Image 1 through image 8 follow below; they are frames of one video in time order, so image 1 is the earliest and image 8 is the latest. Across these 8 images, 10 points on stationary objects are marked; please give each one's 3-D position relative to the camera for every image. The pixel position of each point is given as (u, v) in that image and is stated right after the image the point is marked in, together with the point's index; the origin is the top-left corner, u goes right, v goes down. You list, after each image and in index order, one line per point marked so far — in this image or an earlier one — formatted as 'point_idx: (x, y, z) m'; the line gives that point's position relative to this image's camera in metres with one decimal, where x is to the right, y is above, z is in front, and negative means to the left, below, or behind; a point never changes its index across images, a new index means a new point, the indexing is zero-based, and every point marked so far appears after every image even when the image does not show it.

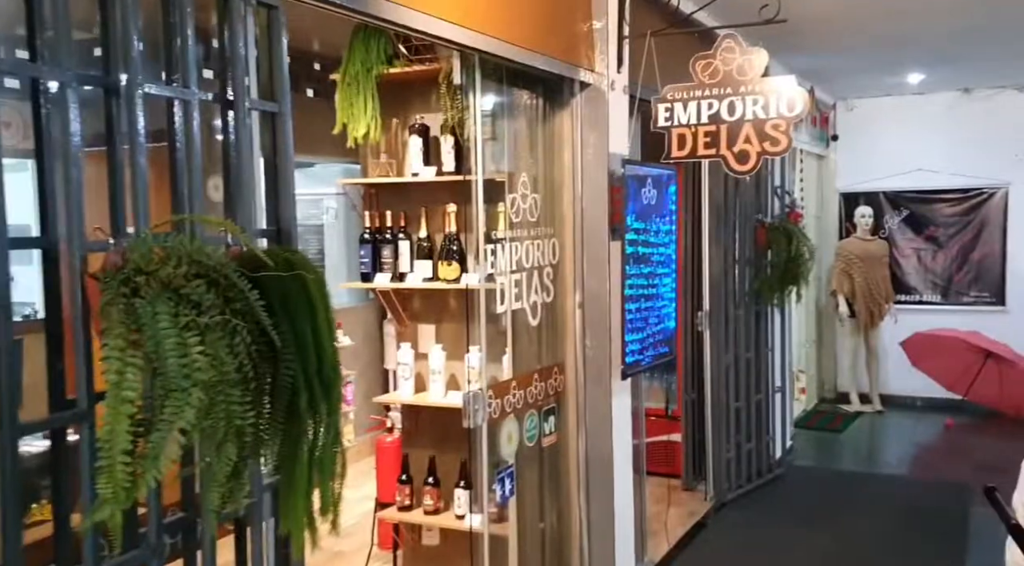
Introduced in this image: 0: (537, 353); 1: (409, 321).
0: (+0.1, -0.2, +3.5) m
1: (-0.4, -0.2, +3.9) m
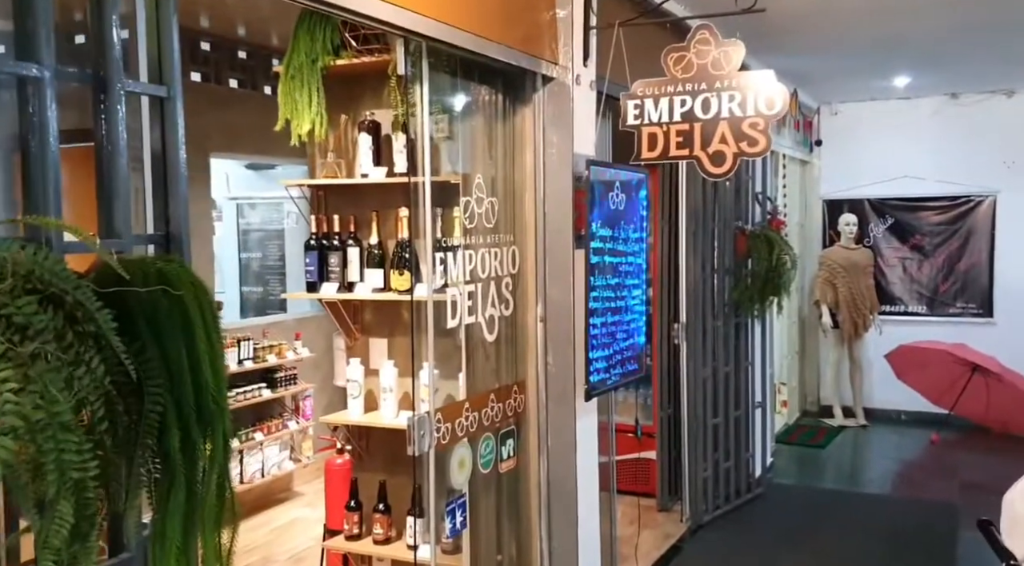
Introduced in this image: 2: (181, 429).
0: (-0.1, -0.3, +3.3) m
1: (-0.5, -0.2, +3.6) m
2: (-0.5, -0.2, +1.6) m
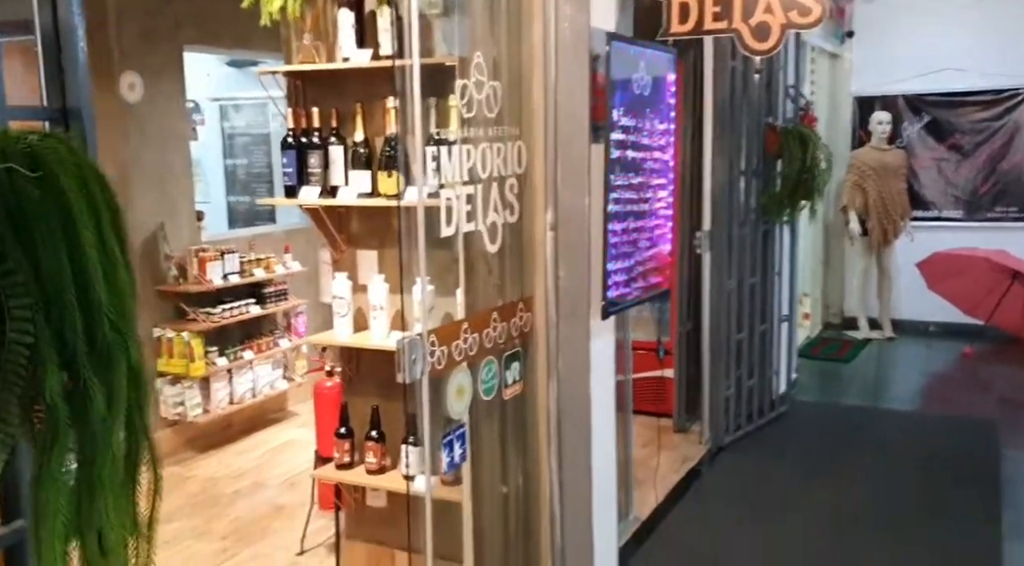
0: (0.0, 0.0, +2.8) m
1: (-0.5, +0.1, +3.2) m
2: (-0.5, -0.1, +1.2) m
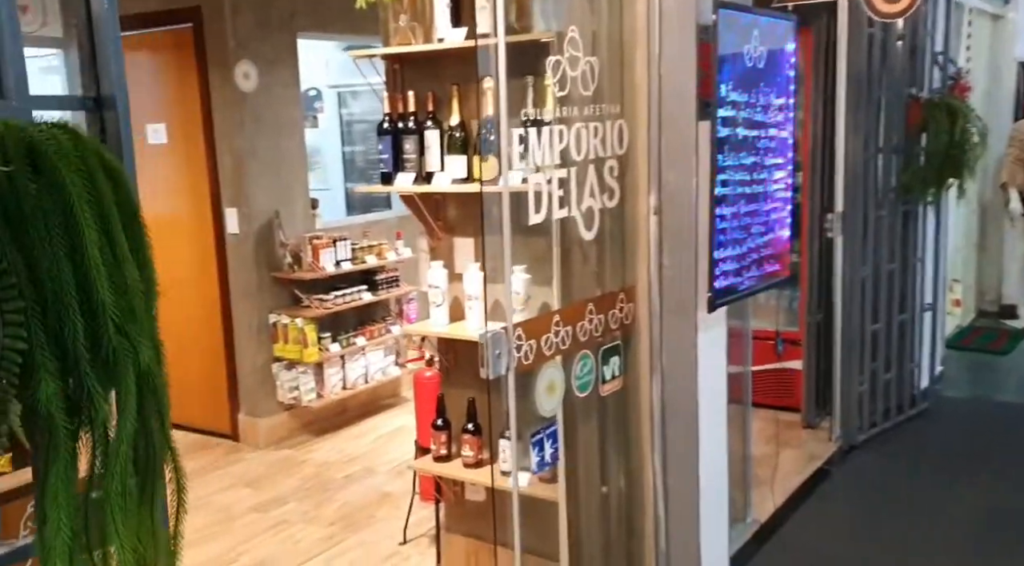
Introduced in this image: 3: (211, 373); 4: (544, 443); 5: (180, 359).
0: (+0.2, 0.0, +2.7) m
1: (-0.2, +0.1, +3.1) m
2: (-0.5, -0.1, +1.1) m
3: (-1.3, -0.4, +4.5) m
4: (+0.1, -0.4, +2.6) m
5: (-1.5, -0.3, +4.6) m
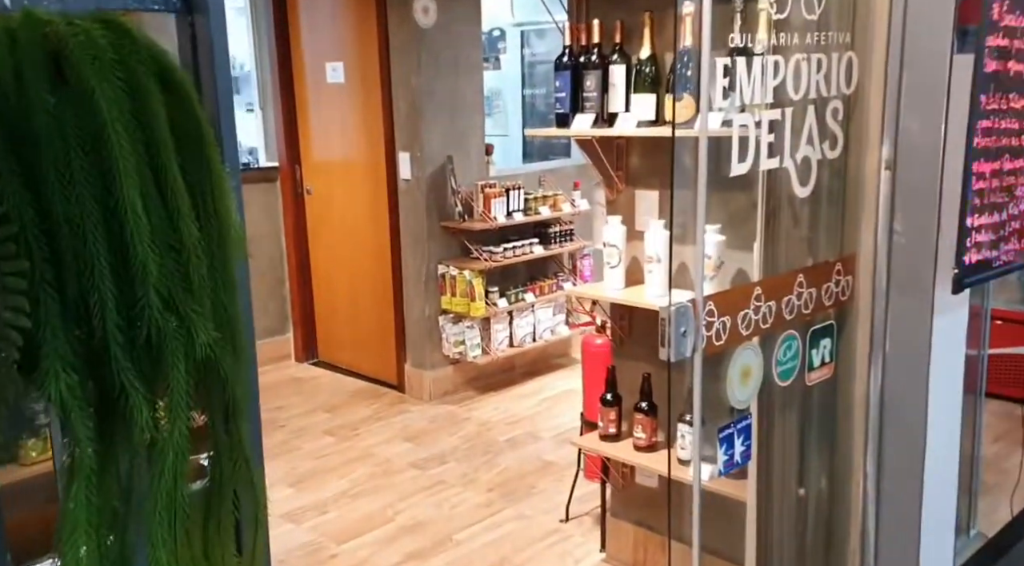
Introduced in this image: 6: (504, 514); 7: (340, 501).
0: (+0.6, +0.1, +2.2) m
1: (+0.3, +0.3, +2.7) m
2: (-0.3, -0.1, +0.8) m
3: (-0.6, -0.2, +4.3) m
4: (+0.5, -0.3, +2.1) m
5: (-0.7, -0.1, +4.4) m
6: (0.0, -0.7, +3.3) m
7: (-0.6, -0.7, +3.4) m
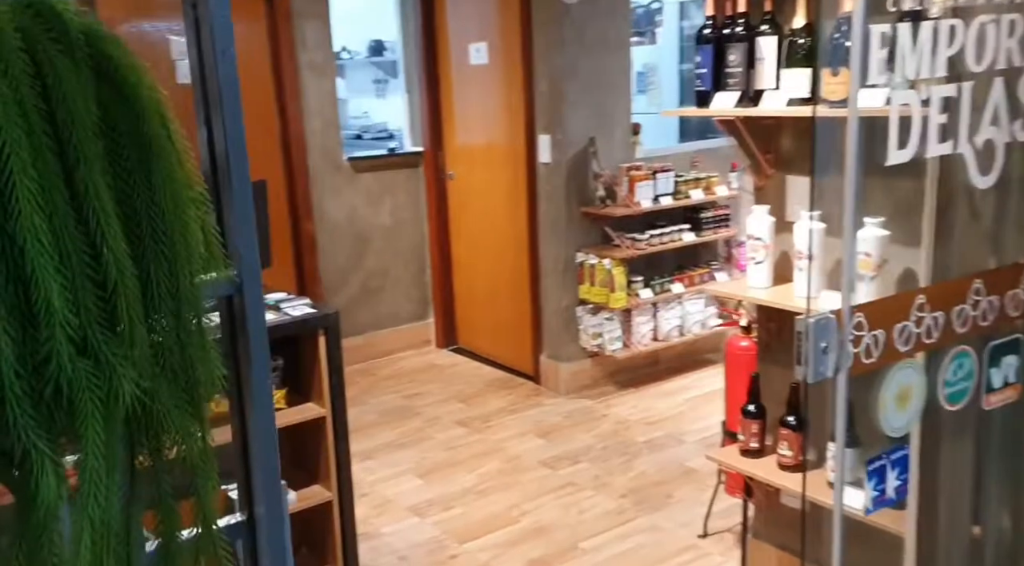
0: (+0.9, +0.1, +1.9) m
1: (+0.6, +0.3, +2.4) m
2: (-0.3, -0.1, +0.7) m
3: (0.0, -0.1, +4.1) m
4: (+0.7, -0.3, +1.8) m
5: (-0.1, -0.1, +4.3) m
6: (+0.4, -0.7, +3.1) m
7: (-0.1, -0.7, +3.2) m
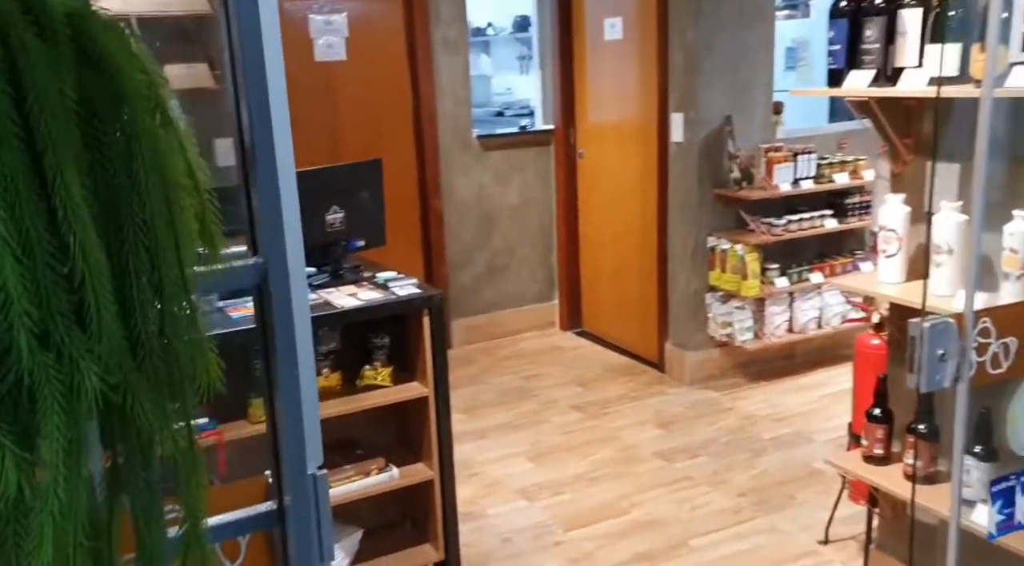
0: (+1.0, +0.1, +1.6) m
1: (+0.9, +0.3, +2.2) m
2: (-0.4, -0.1, +0.6) m
3: (+0.5, 0.0, +4.0) m
4: (+0.8, -0.3, +1.6) m
5: (+0.4, 0.0, +4.2) m
6: (+0.7, -0.7, +2.9) m
7: (+0.2, -0.6, +3.2) m
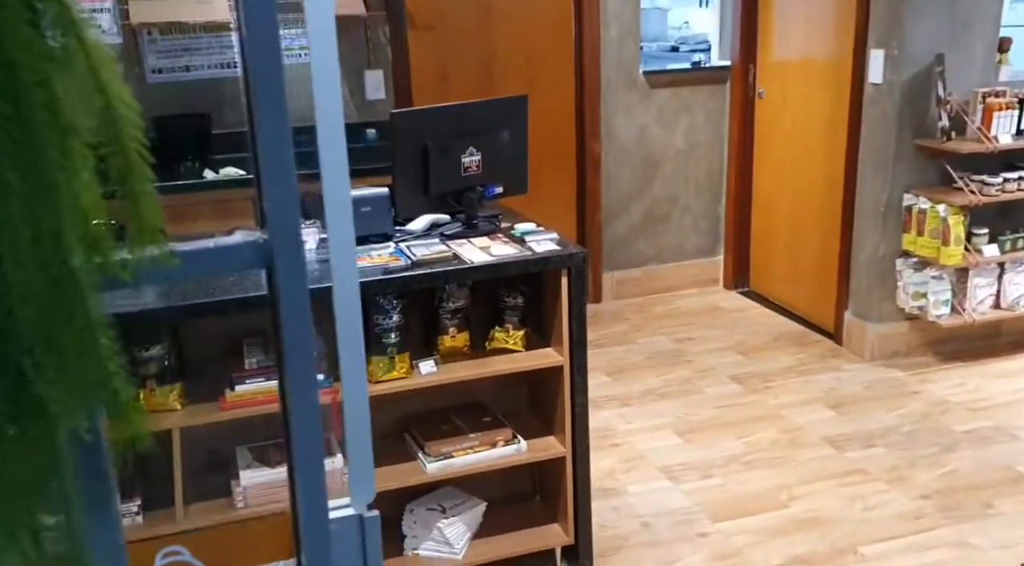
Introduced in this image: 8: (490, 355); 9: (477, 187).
0: (+1.2, 0.0, +1.1) m
1: (+1.1, +0.3, +1.7) m
2: (-0.3, -0.1, +0.4) m
3: (+1.1, +0.1, +3.5) m
4: (+1.0, -0.4, +1.2) m
5: (+1.0, +0.2, +3.7) m
6: (+1.0, -0.6, +2.5) m
7: (+0.6, -0.5, +2.8) m
8: (0.0, -0.2, +2.3) m
9: (-0.1, +0.2, +2.5) m
